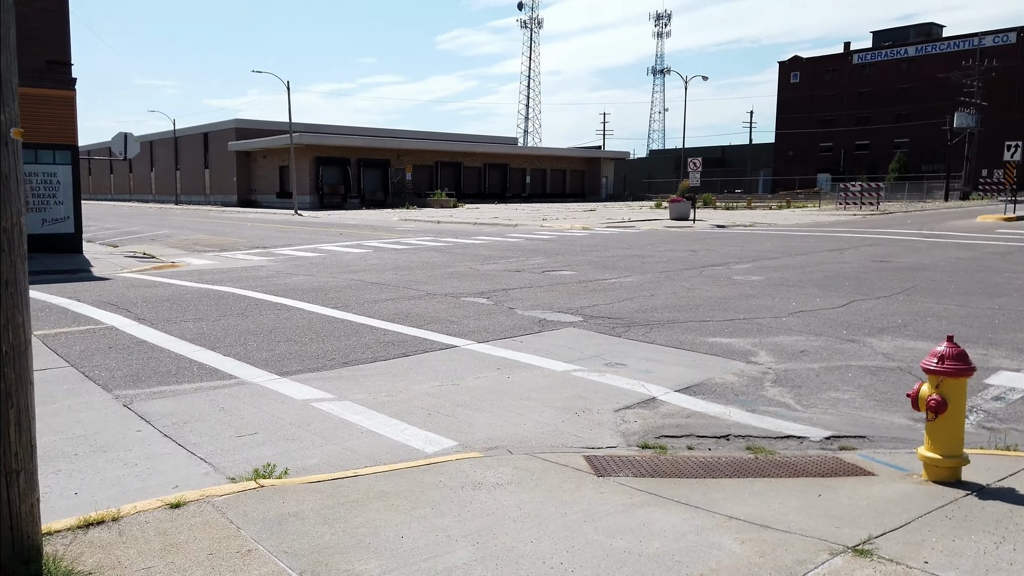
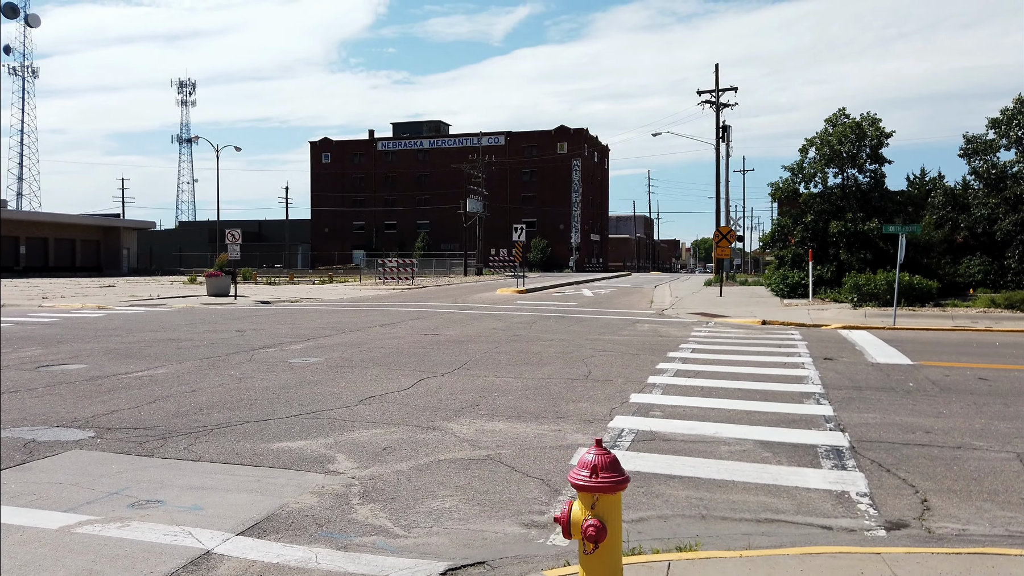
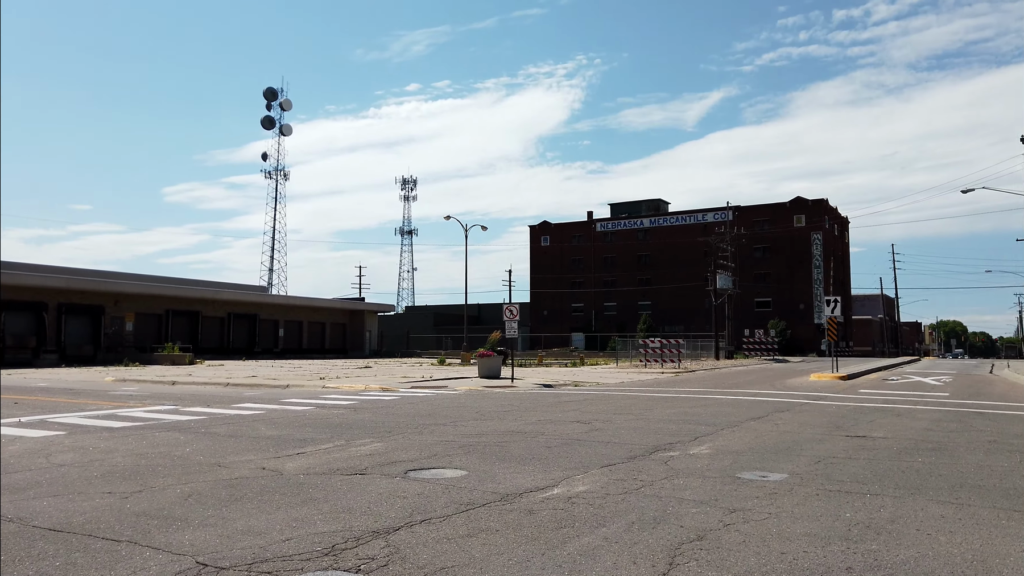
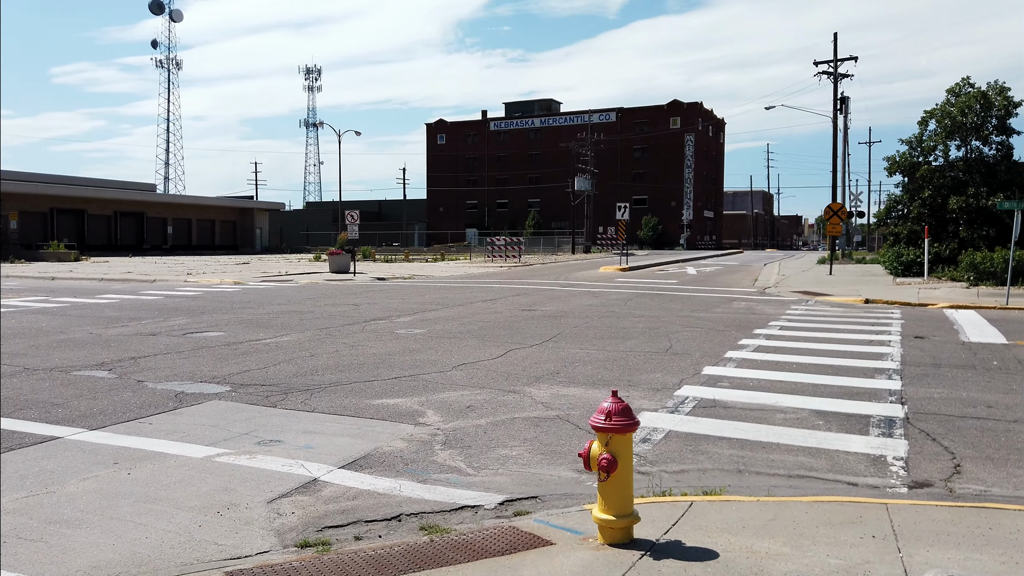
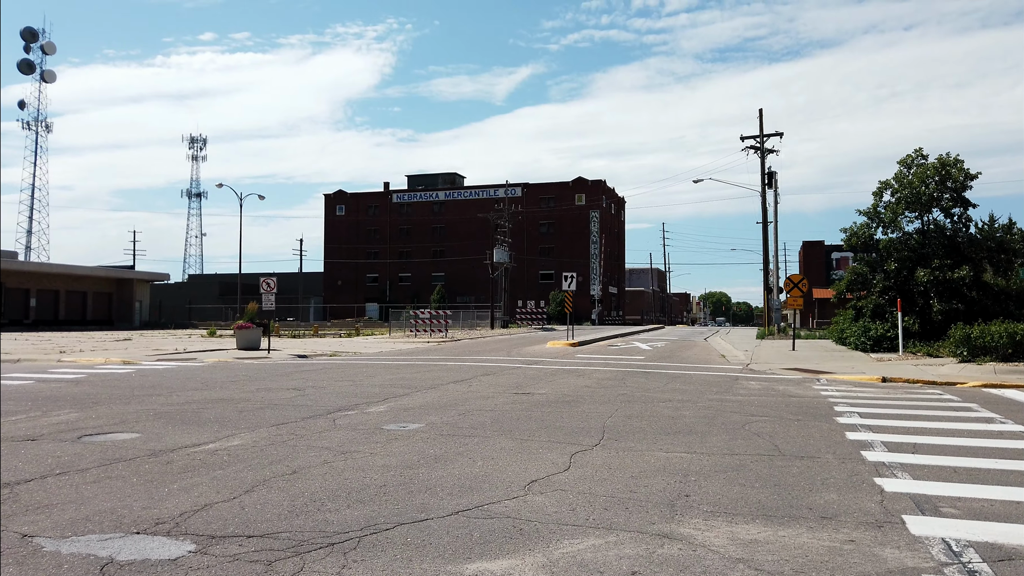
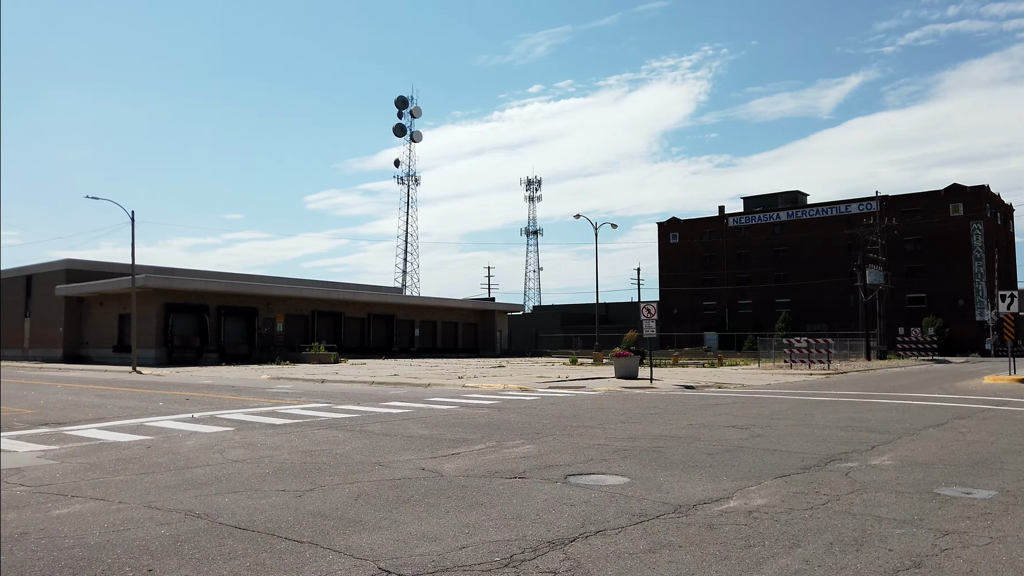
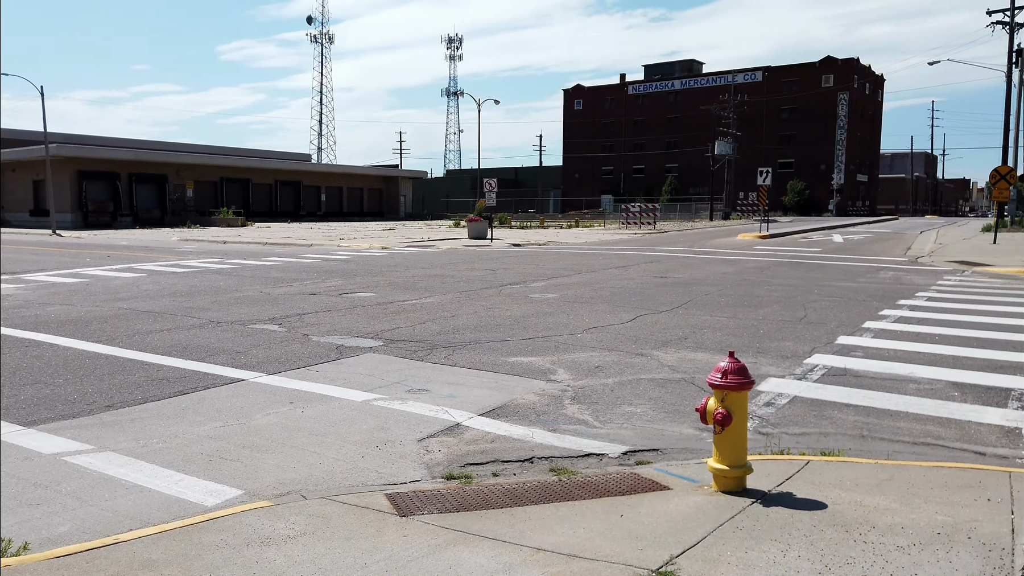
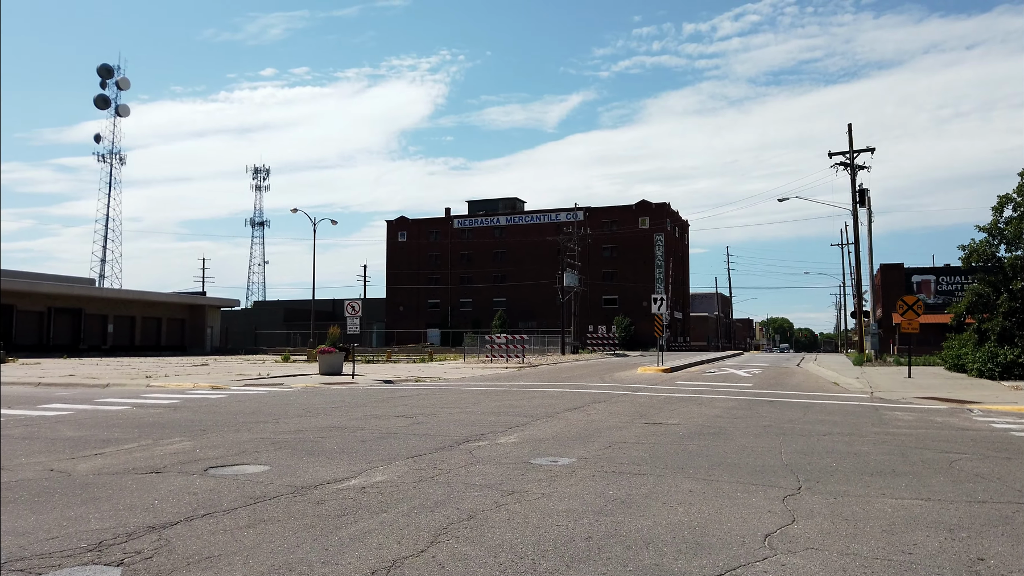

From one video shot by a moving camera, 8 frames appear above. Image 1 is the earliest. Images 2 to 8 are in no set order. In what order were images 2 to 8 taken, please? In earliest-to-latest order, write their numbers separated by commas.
7, 4, 2, 5, 8, 3, 6
